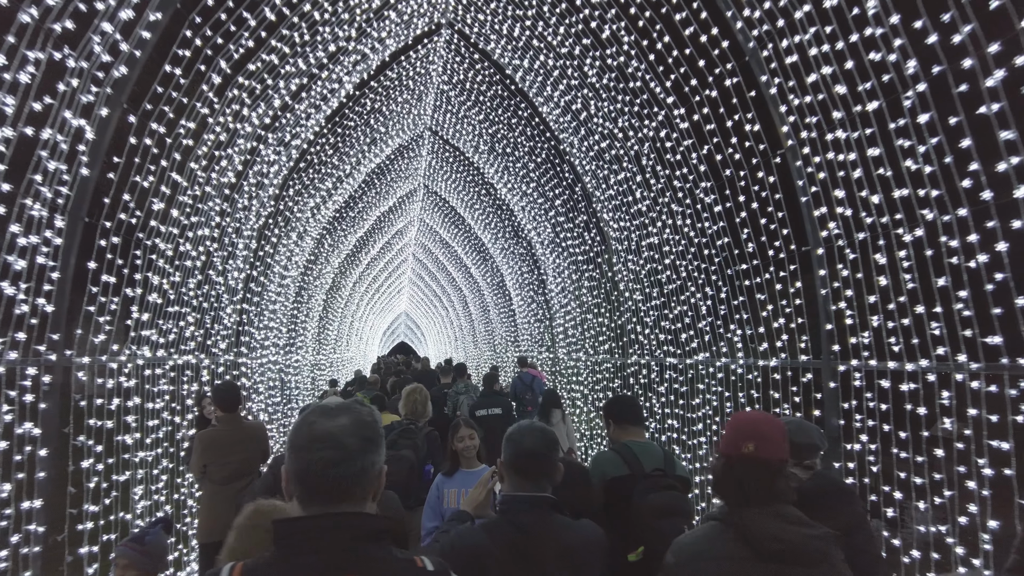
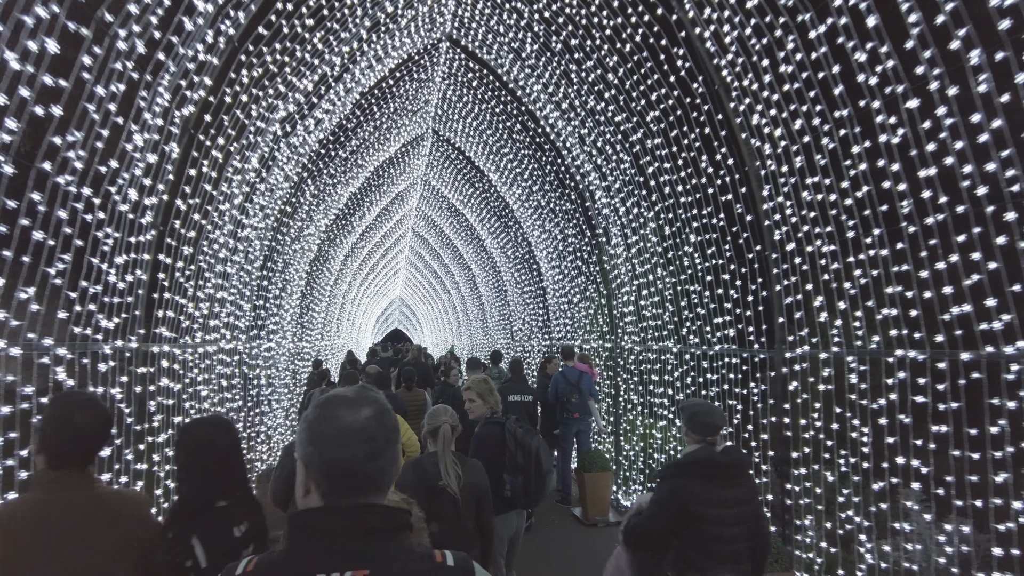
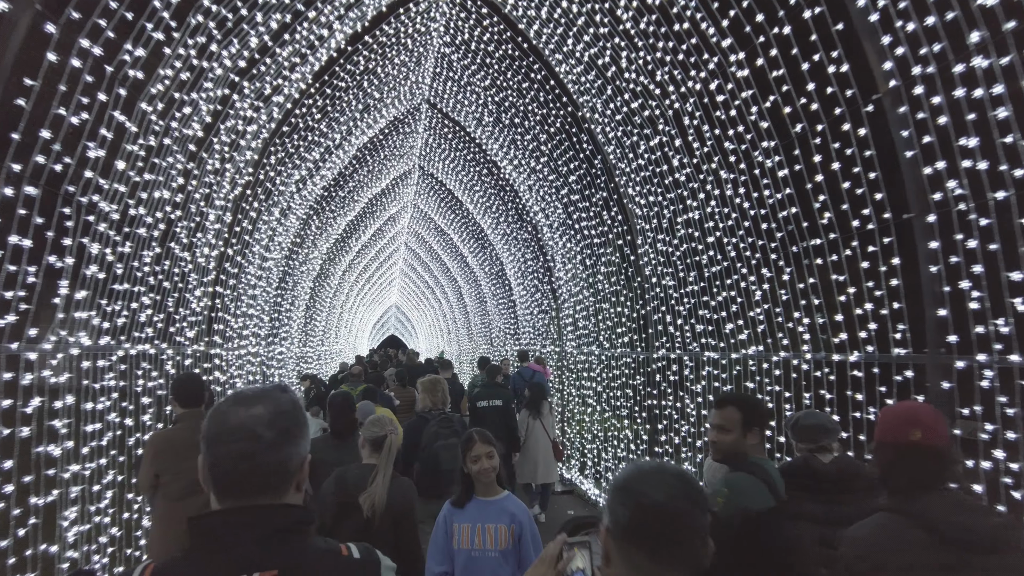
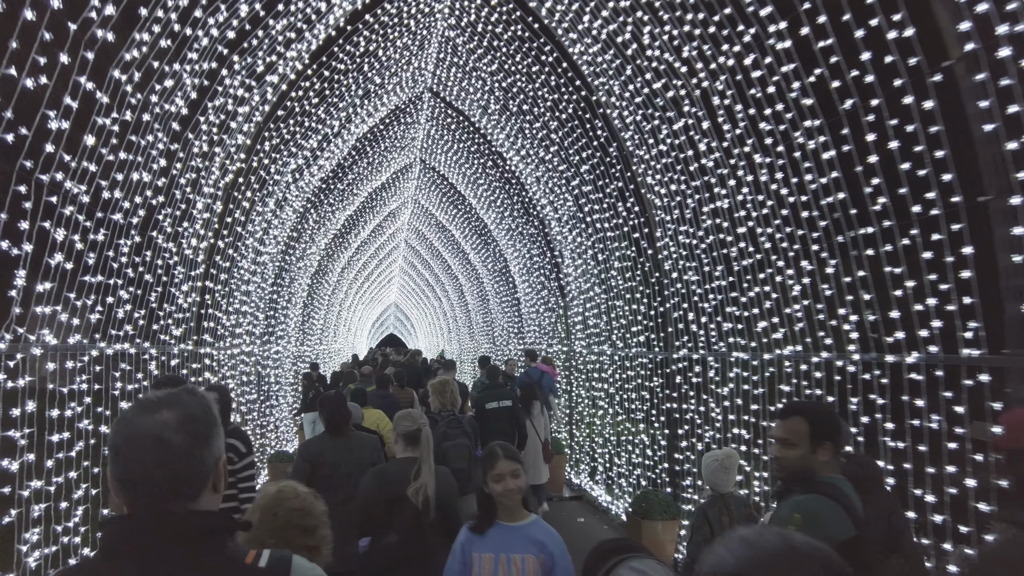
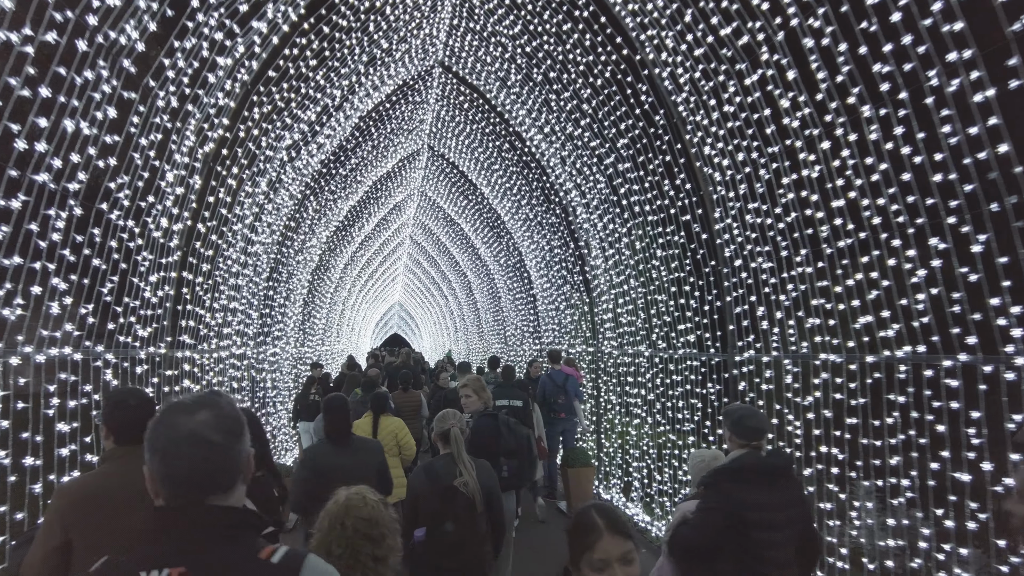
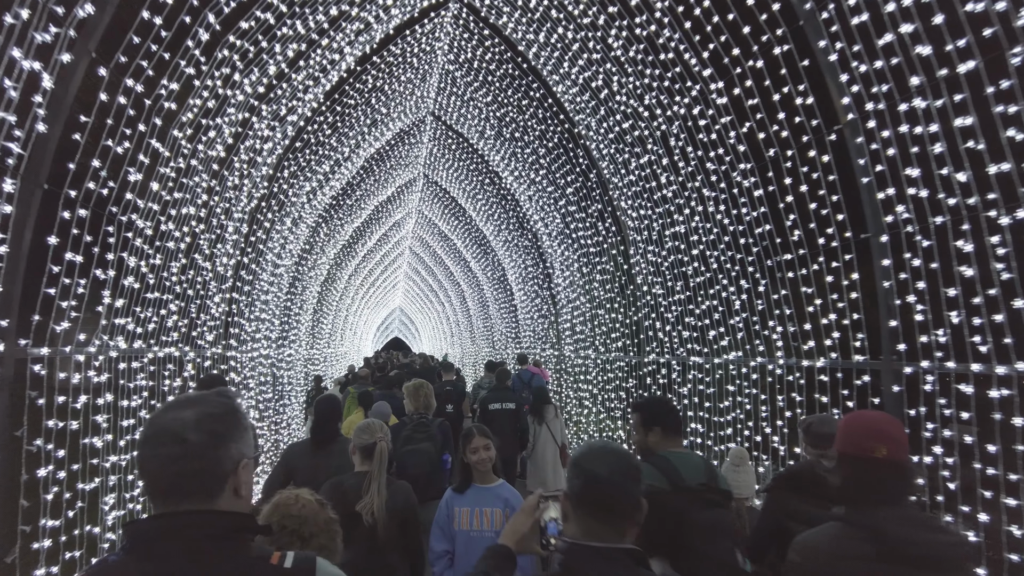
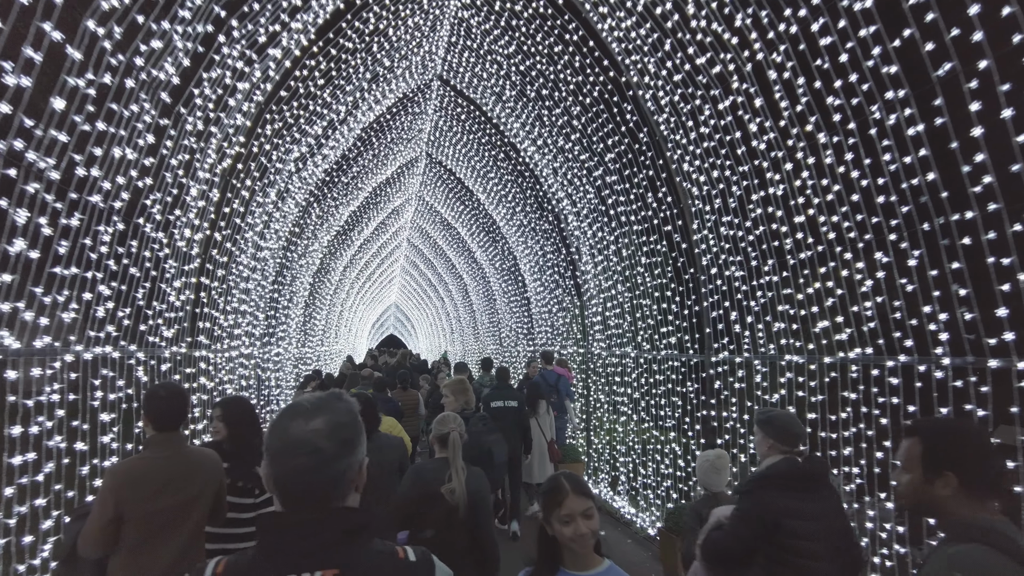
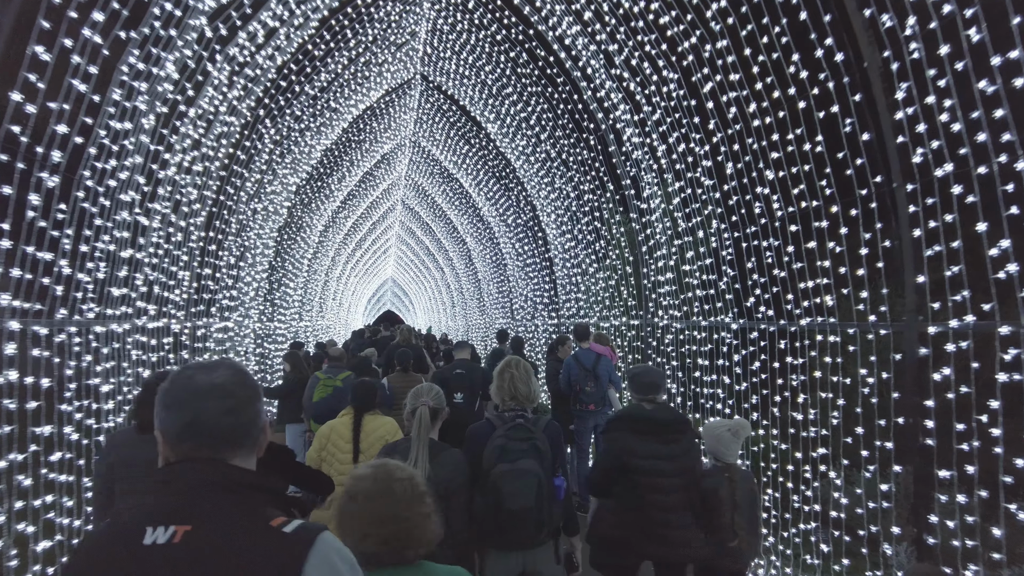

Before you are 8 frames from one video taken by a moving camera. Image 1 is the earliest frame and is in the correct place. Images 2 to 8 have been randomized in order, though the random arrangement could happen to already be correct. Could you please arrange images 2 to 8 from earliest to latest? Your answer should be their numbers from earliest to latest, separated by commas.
6, 3, 4, 7, 5, 2, 8
